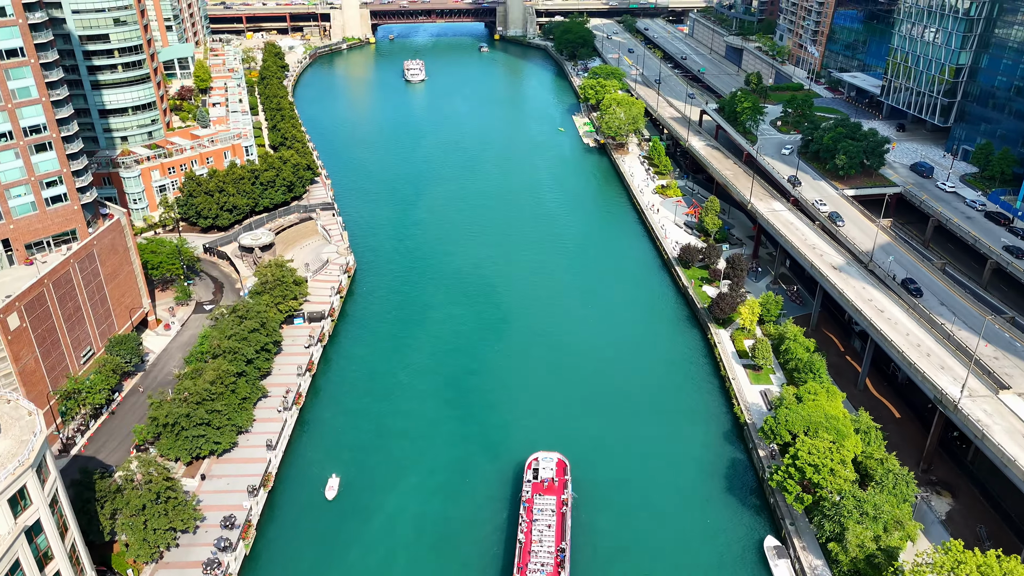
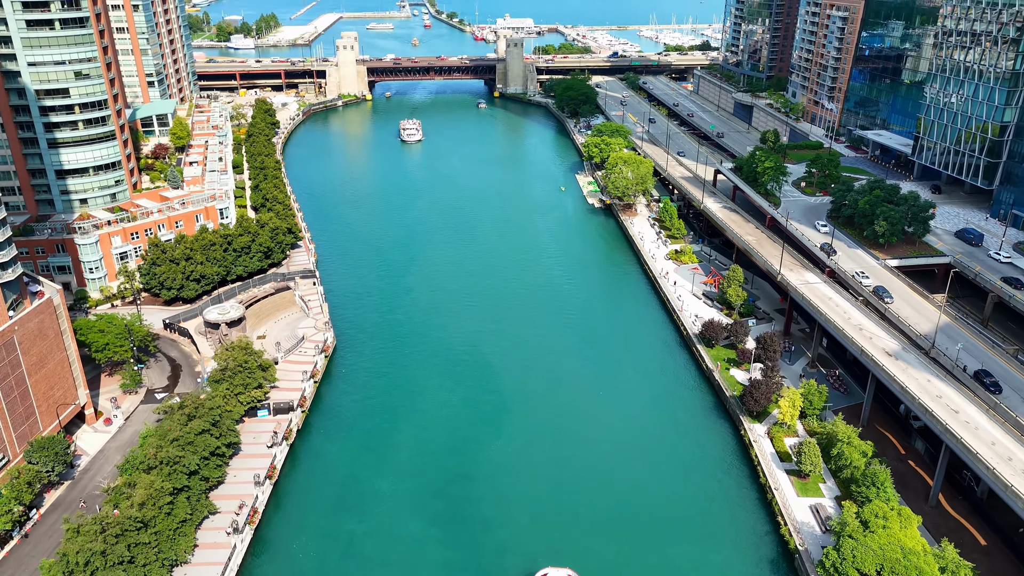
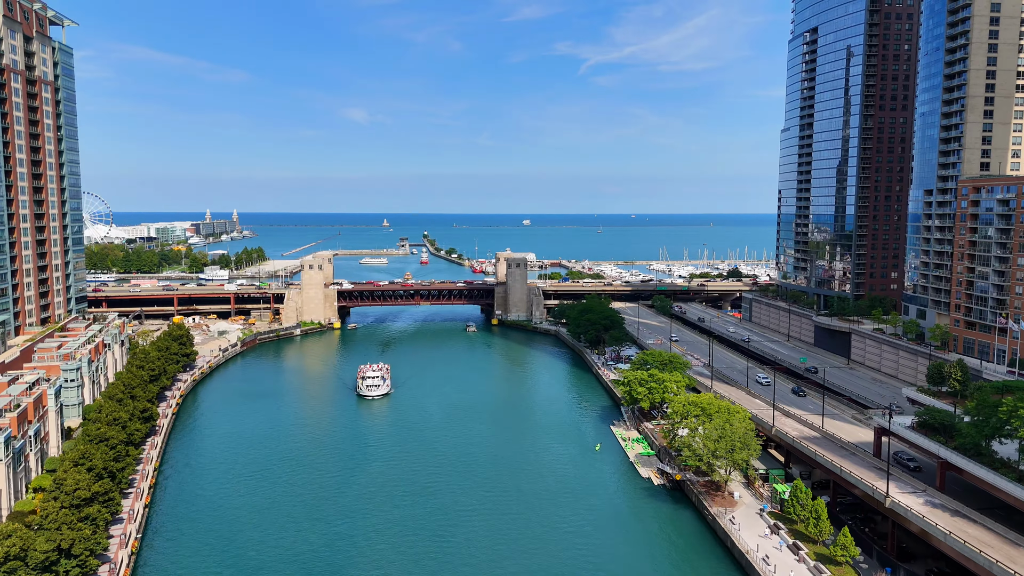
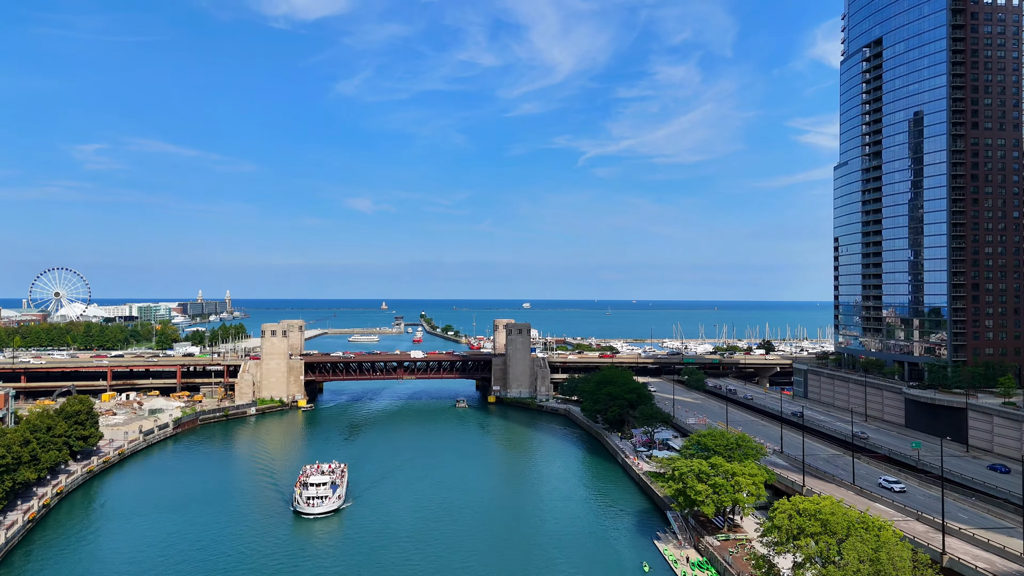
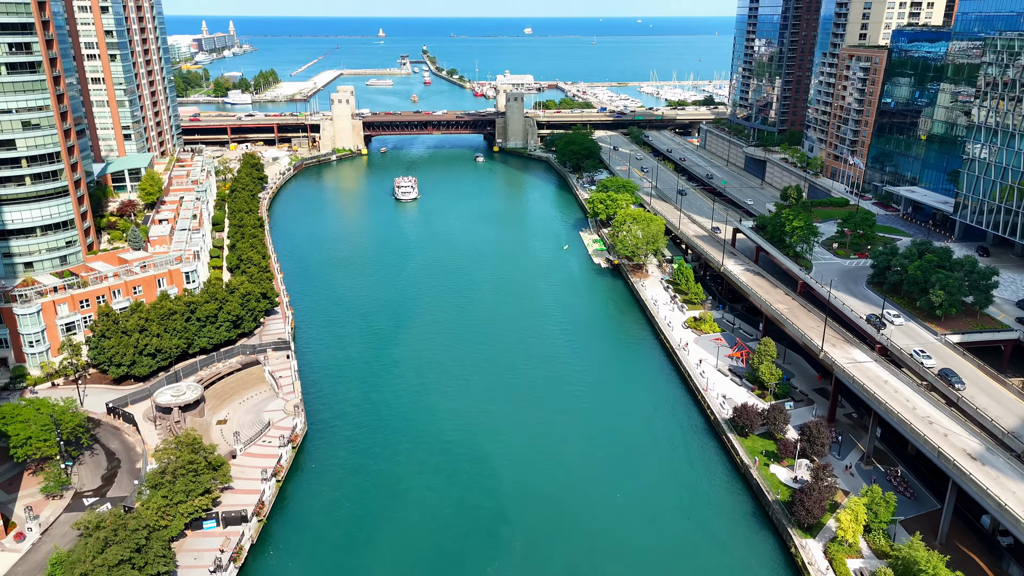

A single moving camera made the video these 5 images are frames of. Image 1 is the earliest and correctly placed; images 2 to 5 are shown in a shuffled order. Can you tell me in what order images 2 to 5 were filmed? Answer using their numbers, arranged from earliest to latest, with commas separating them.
2, 5, 3, 4
